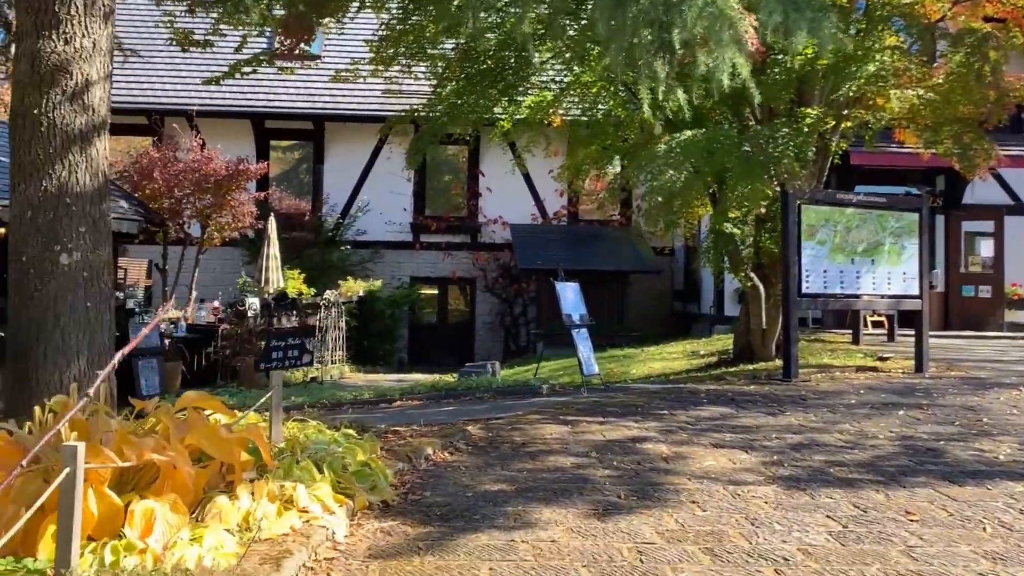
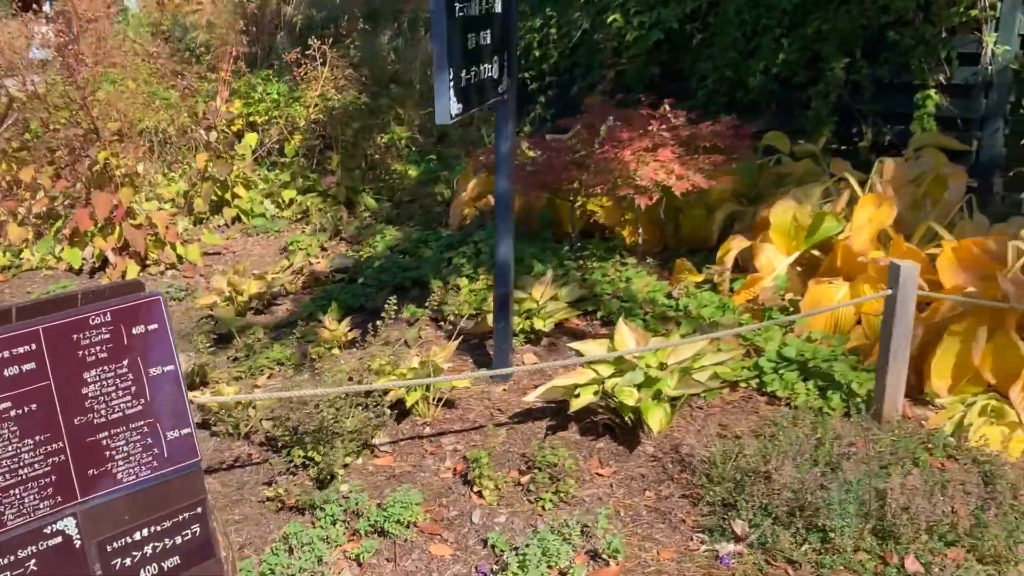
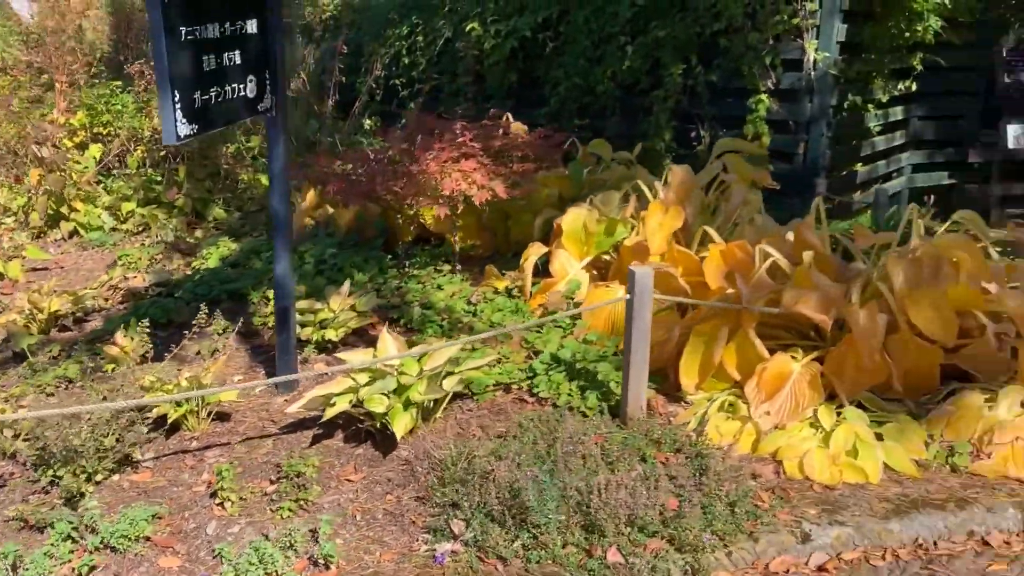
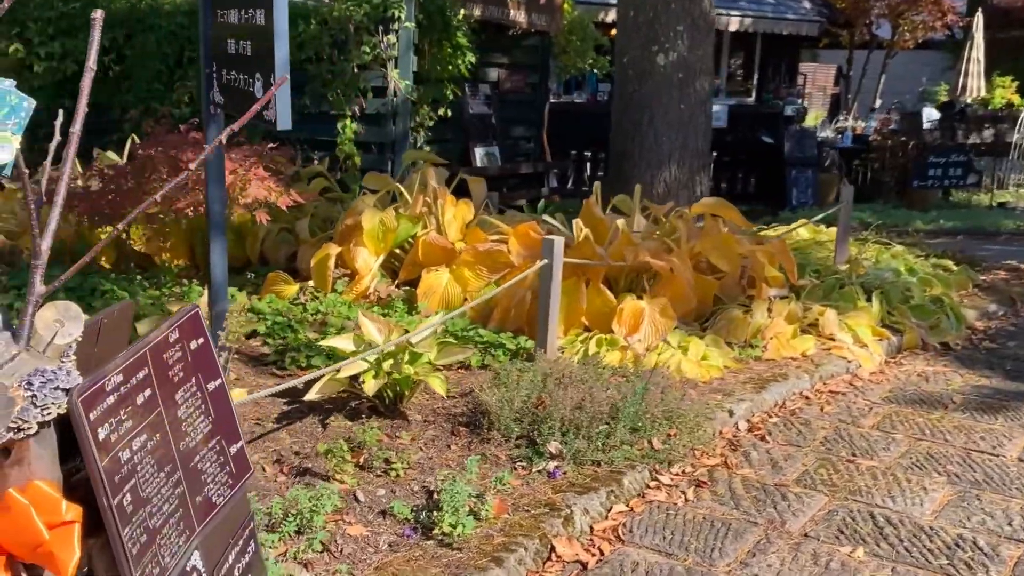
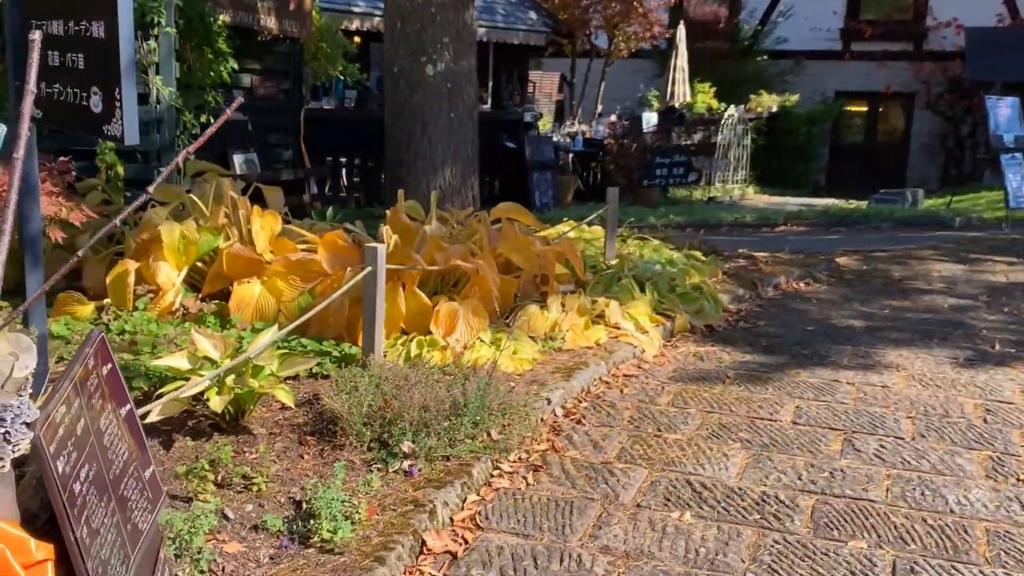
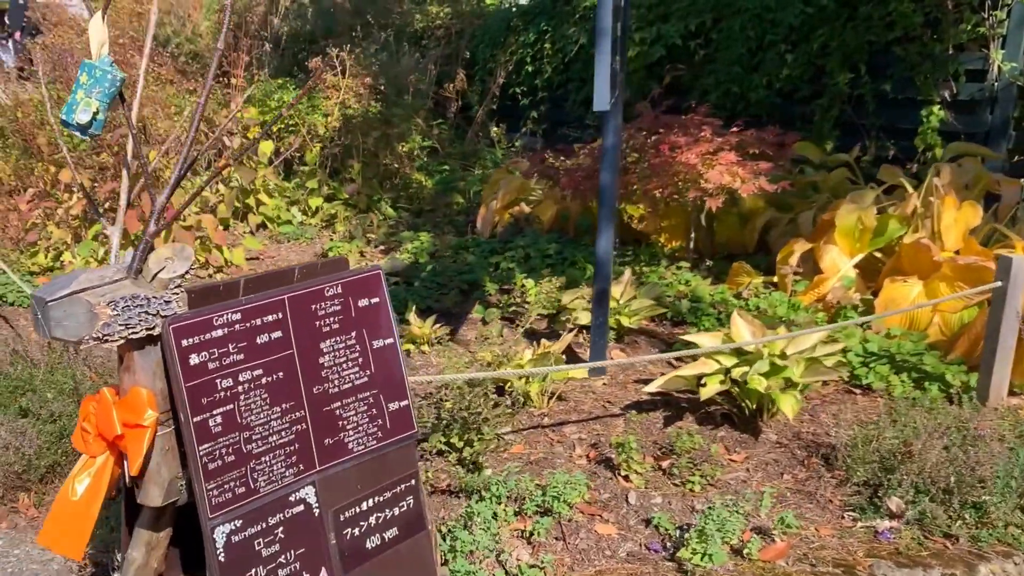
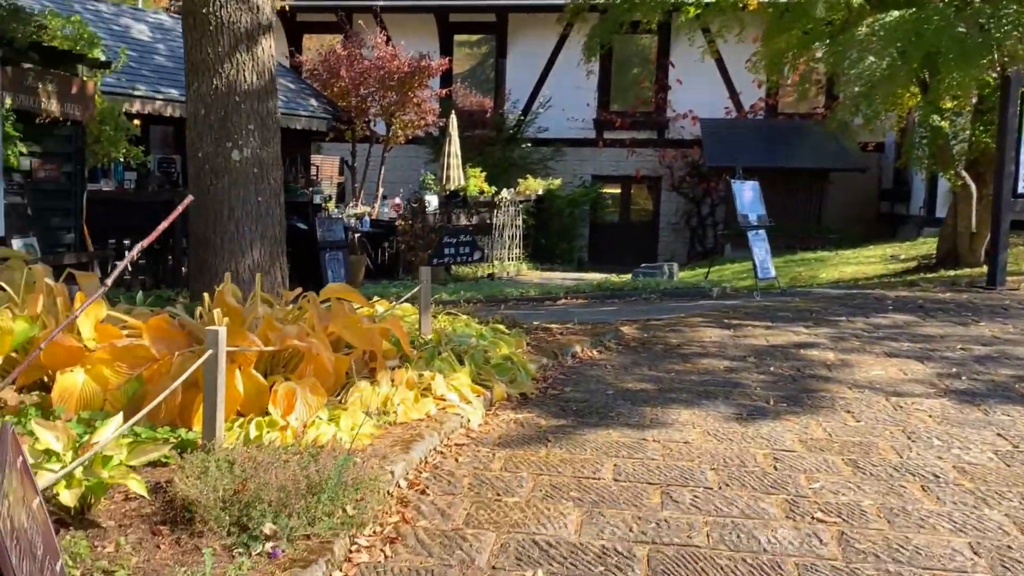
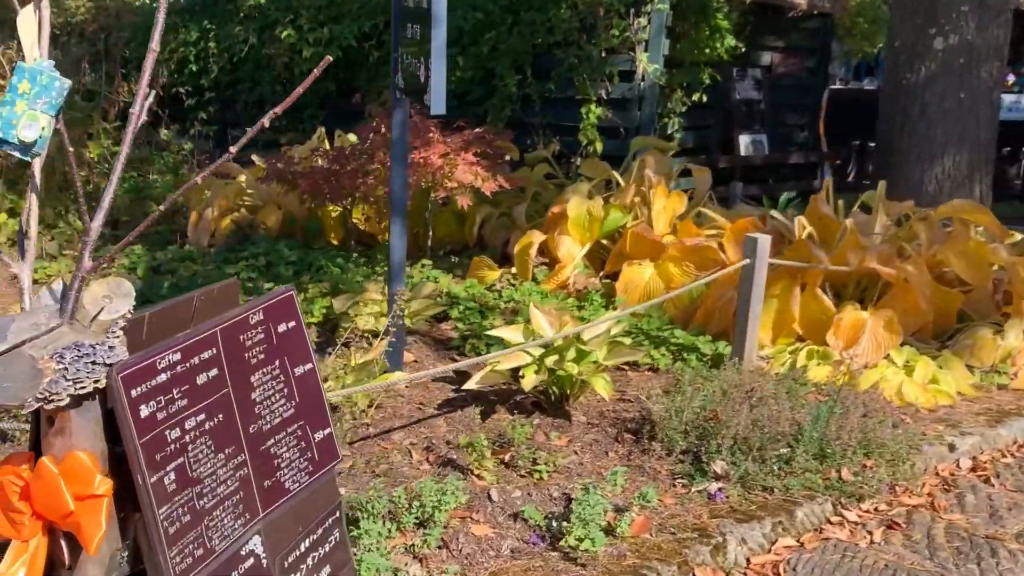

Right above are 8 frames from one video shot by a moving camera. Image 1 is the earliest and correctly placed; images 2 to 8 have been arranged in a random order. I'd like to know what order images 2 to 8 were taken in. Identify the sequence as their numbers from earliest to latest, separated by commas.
7, 5, 4, 8, 6, 2, 3
